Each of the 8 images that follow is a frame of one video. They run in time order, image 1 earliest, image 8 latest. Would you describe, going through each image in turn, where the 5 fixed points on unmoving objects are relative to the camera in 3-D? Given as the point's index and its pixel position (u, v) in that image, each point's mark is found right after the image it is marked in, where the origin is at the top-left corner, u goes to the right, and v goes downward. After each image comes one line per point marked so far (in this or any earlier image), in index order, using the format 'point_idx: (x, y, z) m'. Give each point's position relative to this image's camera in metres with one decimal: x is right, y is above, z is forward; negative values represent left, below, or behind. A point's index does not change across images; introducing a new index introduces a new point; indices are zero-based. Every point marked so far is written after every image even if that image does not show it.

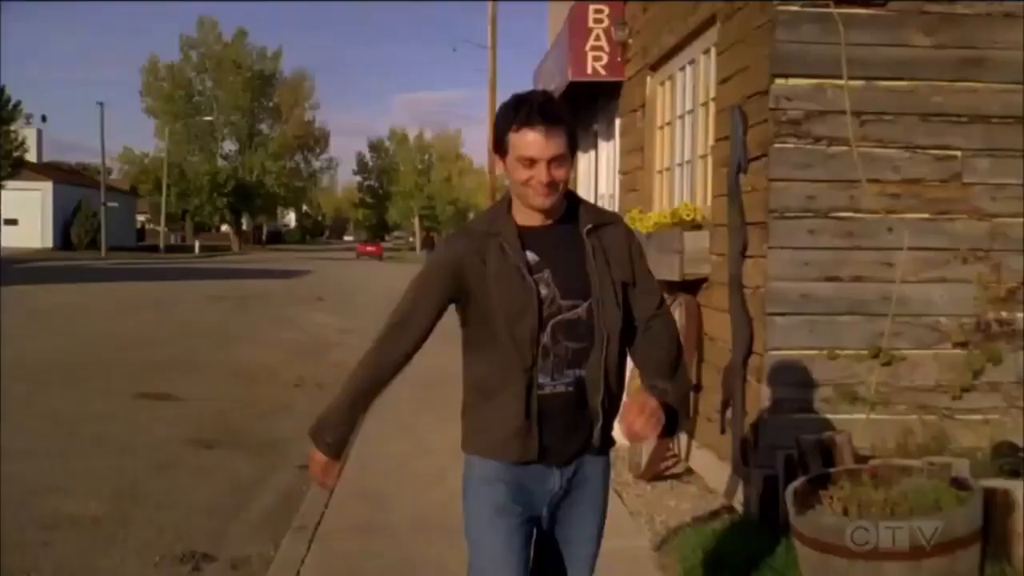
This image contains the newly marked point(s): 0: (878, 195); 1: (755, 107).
0: (+2.0, +0.5, +6.1) m
1: (+1.4, +1.0, +6.3) m
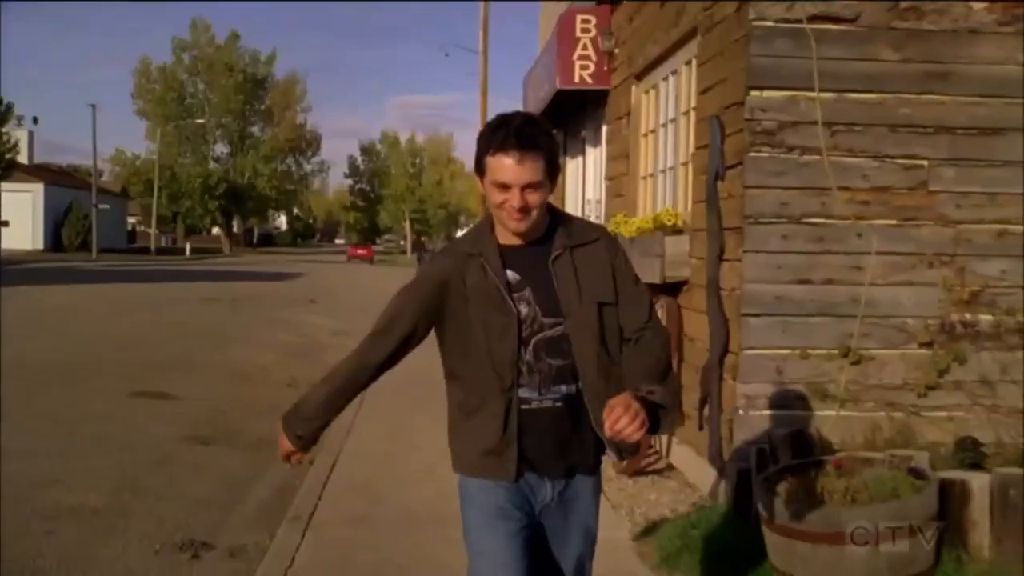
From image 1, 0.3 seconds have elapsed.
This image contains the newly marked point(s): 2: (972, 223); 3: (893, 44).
0: (+1.9, +0.5, +6.4) m
1: (+1.3, +1.0, +6.6) m
2: (+2.7, +0.4, +6.4) m
3: (+2.2, +1.4, +6.3) m
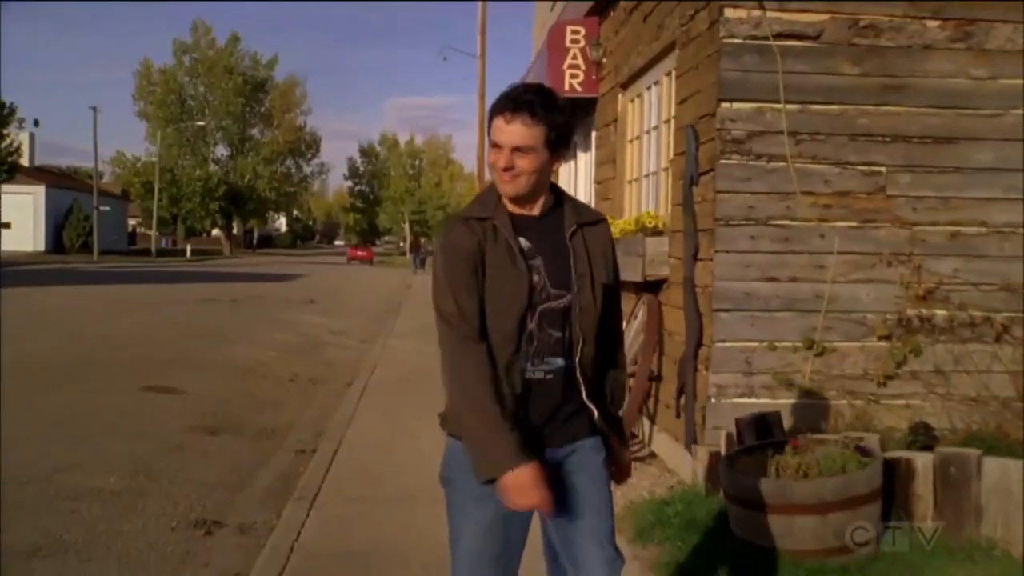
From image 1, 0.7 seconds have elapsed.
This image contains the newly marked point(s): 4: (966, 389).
0: (+1.9, +0.5, +6.9) m
1: (+1.2, +1.0, +7.1) m
2: (+2.6, +0.4, +7.0) m
3: (+2.1, +1.4, +6.9) m
4: (+2.8, -0.6, +7.0) m
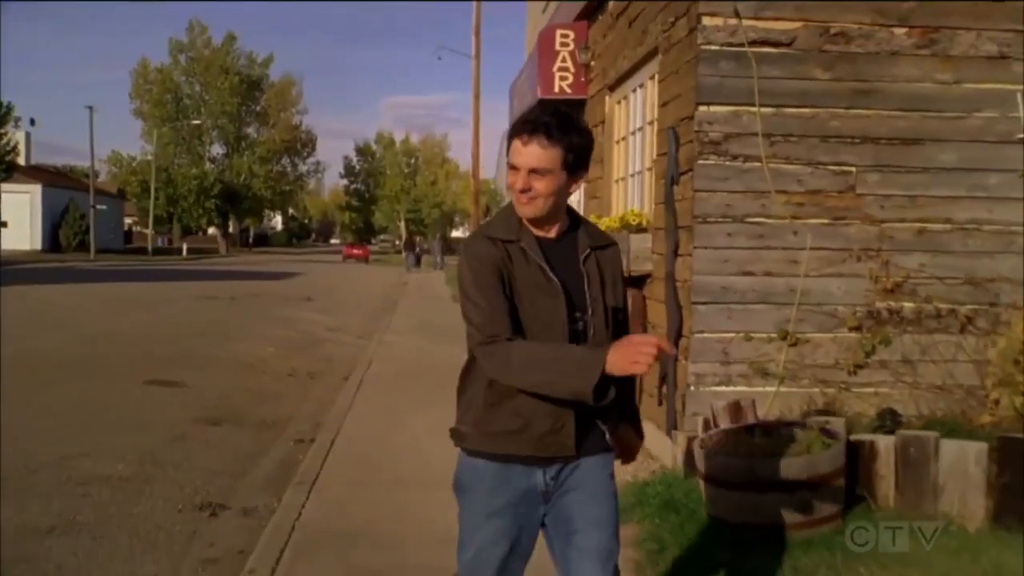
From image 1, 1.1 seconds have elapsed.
0: (+1.8, +0.6, +7.3) m
1: (+1.2, +1.1, +7.5) m
2: (+2.5, +0.4, +7.3) m
3: (+2.0, +1.5, +7.2) m
4: (+2.8, -0.6, +7.3) m
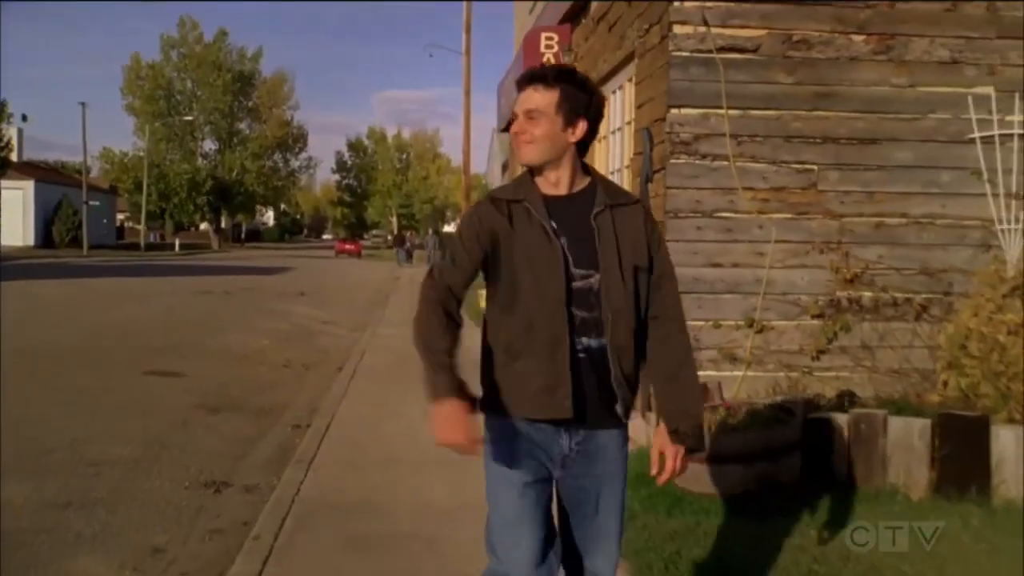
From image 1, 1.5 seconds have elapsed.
0: (+1.7, +0.6, +7.8) m
1: (+1.0, +1.1, +8.0) m
2: (+2.4, +0.5, +7.8) m
3: (+1.9, +1.5, +7.7) m
4: (+2.7, -0.5, +7.9) m
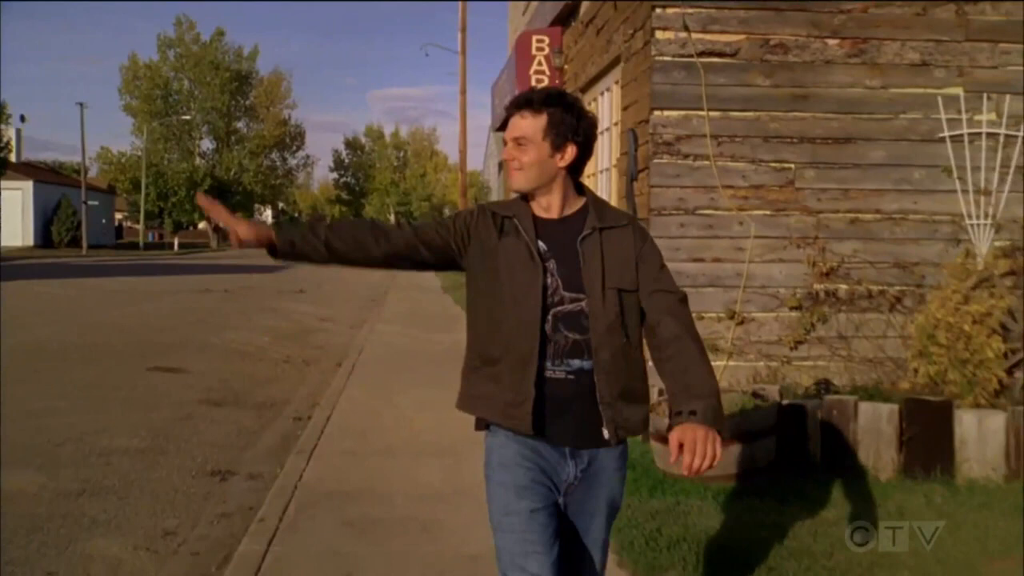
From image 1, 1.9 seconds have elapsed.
0: (+1.6, +0.7, +8.1) m
1: (+1.0, +1.2, +8.3) m
2: (+2.3, +0.6, +8.2) m
3: (+1.8, +1.6, +8.1) m
4: (+2.6, -0.5, +8.2) m
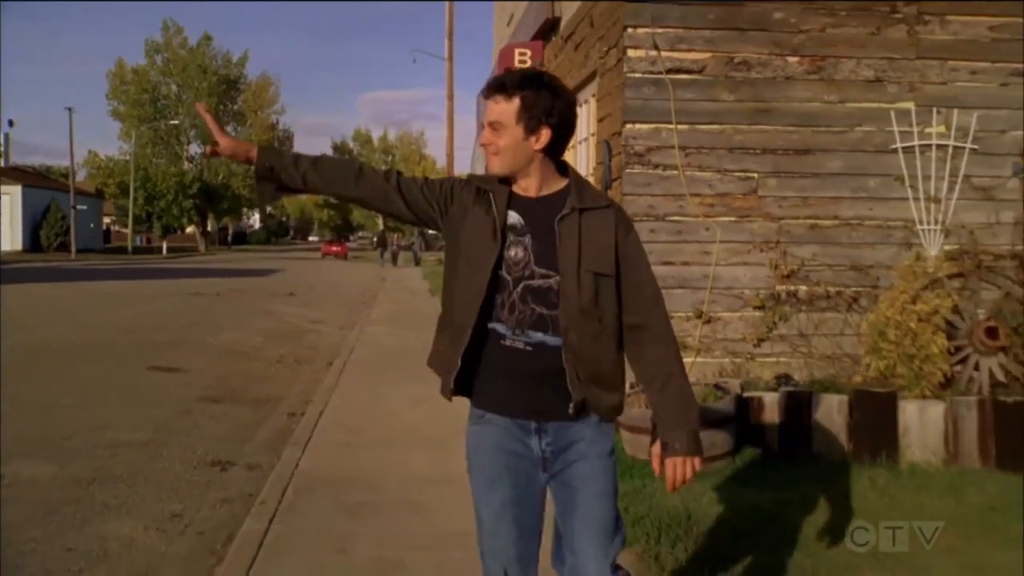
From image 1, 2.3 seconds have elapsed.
0: (+1.5, +0.7, +8.7) m
1: (+0.8, +1.2, +8.9) m
2: (+2.2, +0.5, +8.8) m
3: (+1.7, +1.6, +8.7) m
4: (+2.5, -0.5, +8.8) m
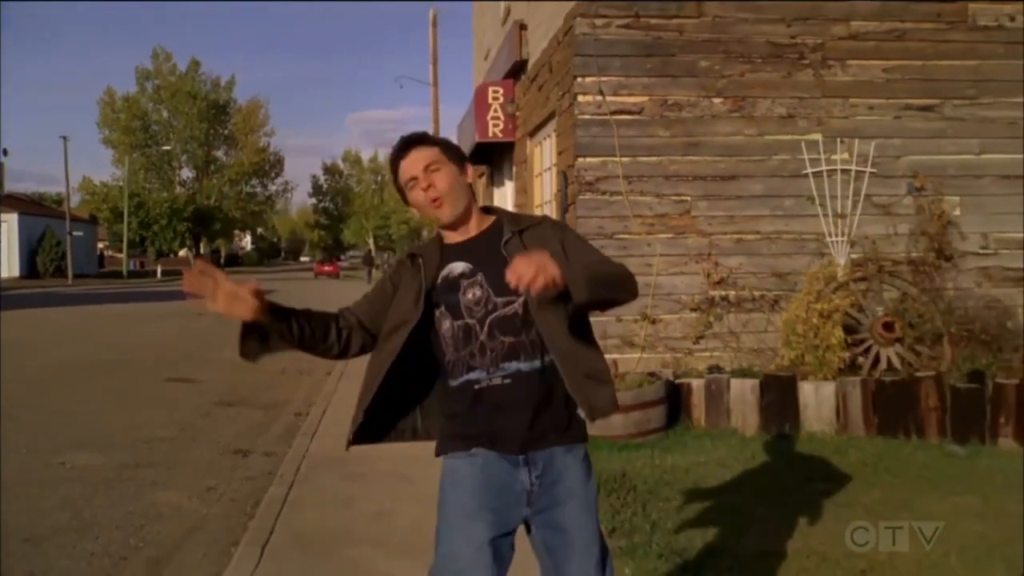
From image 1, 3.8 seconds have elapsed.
0: (+1.2, +0.6, +10.3) m
1: (+0.5, +1.1, +10.5) m
2: (+1.9, +0.5, +10.4) m
3: (+1.4, +1.5, +10.3) m
4: (+2.2, -0.5, +10.4) m
